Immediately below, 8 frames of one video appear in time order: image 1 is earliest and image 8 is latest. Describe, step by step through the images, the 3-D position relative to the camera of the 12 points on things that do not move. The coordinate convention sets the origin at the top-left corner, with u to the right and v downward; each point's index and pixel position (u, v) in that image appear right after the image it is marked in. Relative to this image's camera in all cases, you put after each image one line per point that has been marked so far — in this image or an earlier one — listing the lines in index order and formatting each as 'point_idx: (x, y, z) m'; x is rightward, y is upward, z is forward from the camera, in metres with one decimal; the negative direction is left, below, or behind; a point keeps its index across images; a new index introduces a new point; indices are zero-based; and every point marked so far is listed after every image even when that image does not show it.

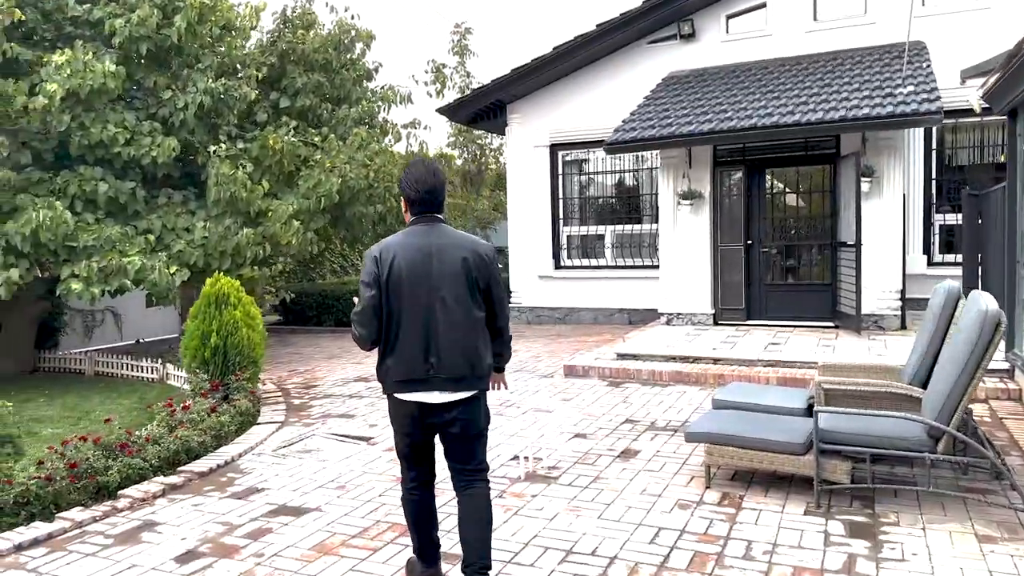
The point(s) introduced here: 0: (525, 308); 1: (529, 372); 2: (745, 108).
0: (+0.2, -0.4, +13.2) m
1: (+0.2, -0.9, +8.5) m
2: (+2.8, +2.1, +9.3) m
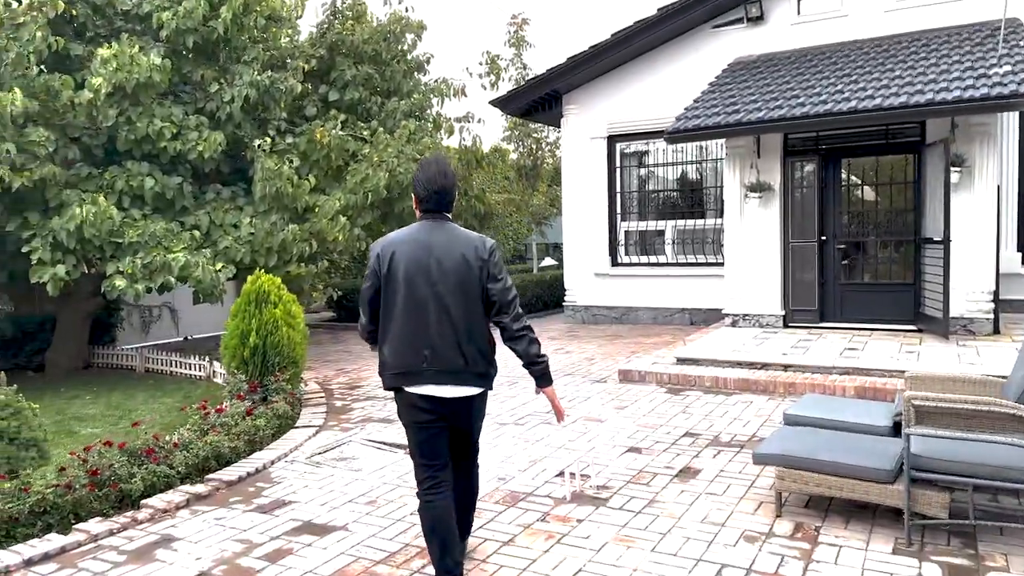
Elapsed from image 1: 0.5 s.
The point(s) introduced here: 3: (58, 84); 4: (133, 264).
0: (+1.1, -0.3, +12.7) m
1: (+0.7, -0.9, +8.0) m
2: (+3.4, +2.1, +8.6) m
3: (-4.4, +2.0, +7.6) m
4: (-3.7, +0.2, +7.7) m
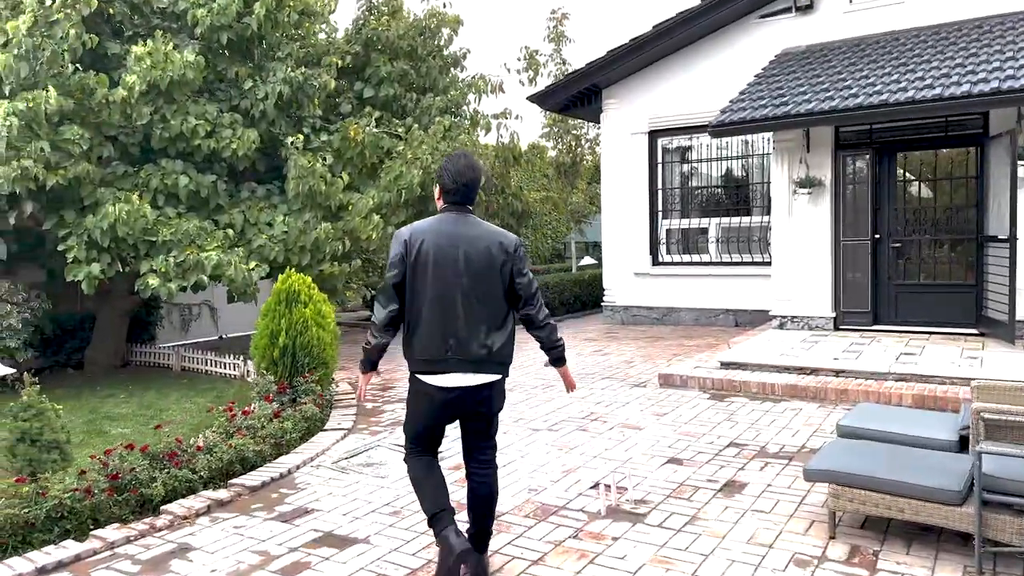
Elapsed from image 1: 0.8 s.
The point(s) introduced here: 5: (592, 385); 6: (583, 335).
0: (+1.7, -0.3, +12.4) m
1: (+1.1, -0.9, +7.8) m
2: (+3.8, +2.1, +8.2) m
3: (-4.0, +2.0, +7.6) m
4: (-3.4, +0.3, +7.7) m
5: (+0.8, -1.0, +7.6) m
6: (+1.0, -0.7, +11.5) m
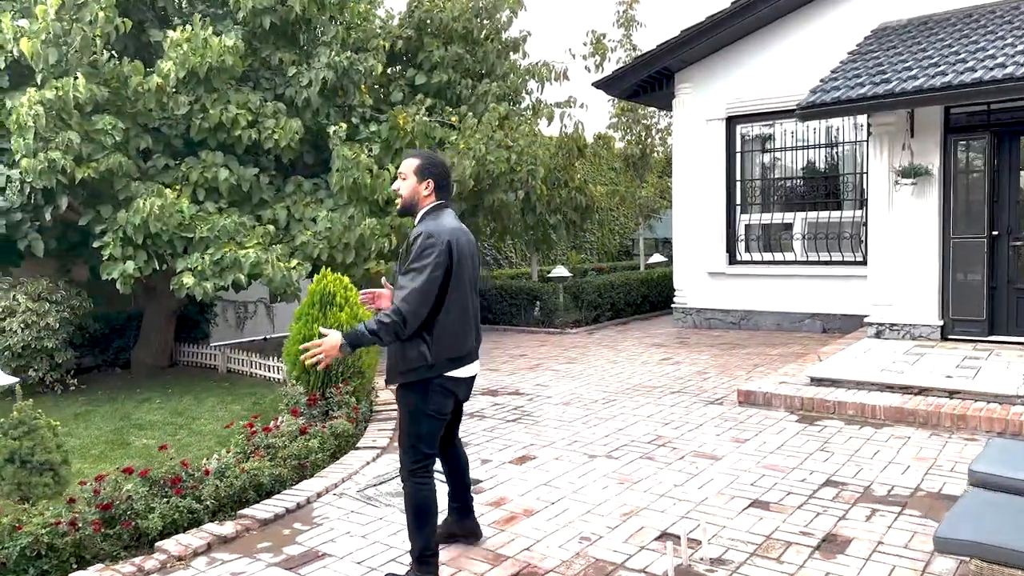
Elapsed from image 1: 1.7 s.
0: (+2.6, -0.3, +11.5) m
1: (+1.6, -0.9, +6.9) m
2: (+4.3, +2.1, +7.1) m
3: (-3.5, +2.0, +7.2) m
4: (-2.8, +0.3, +7.2) m
5: (+1.3, -1.0, +6.7) m
6: (+1.9, -0.7, +10.6) m
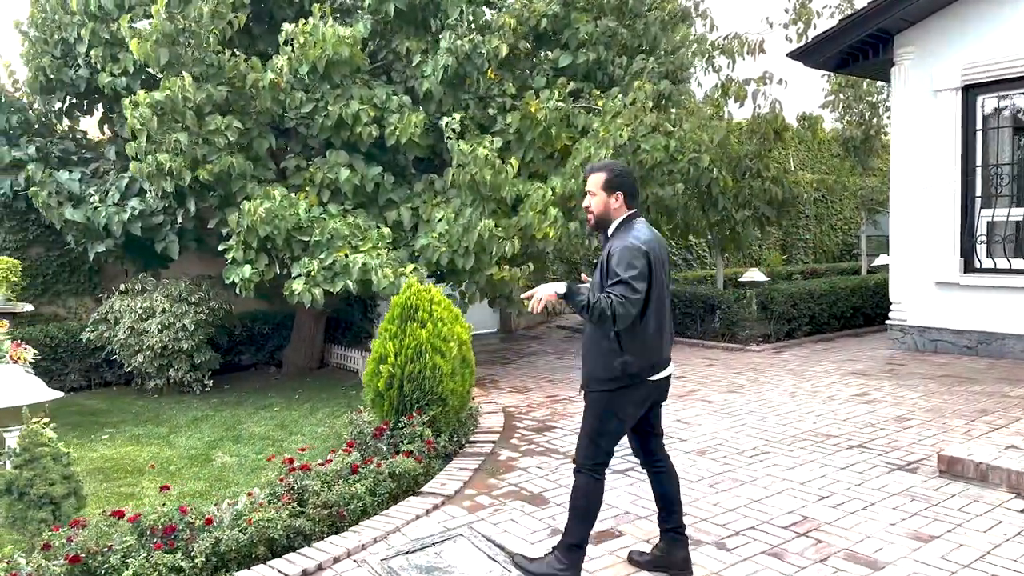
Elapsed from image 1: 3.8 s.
0: (+4.7, -0.5, +9.3) m
1: (+2.4, -1.1, +5.2) m
2: (+5.1, +1.9, +4.6) m
3: (-2.3, +2.0, +6.9) m
4: (-1.7, +0.2, +6.8) m
5: (+2.1, -1.1, +5.2) m
6: (+3.8, -0.8, +8.7) m
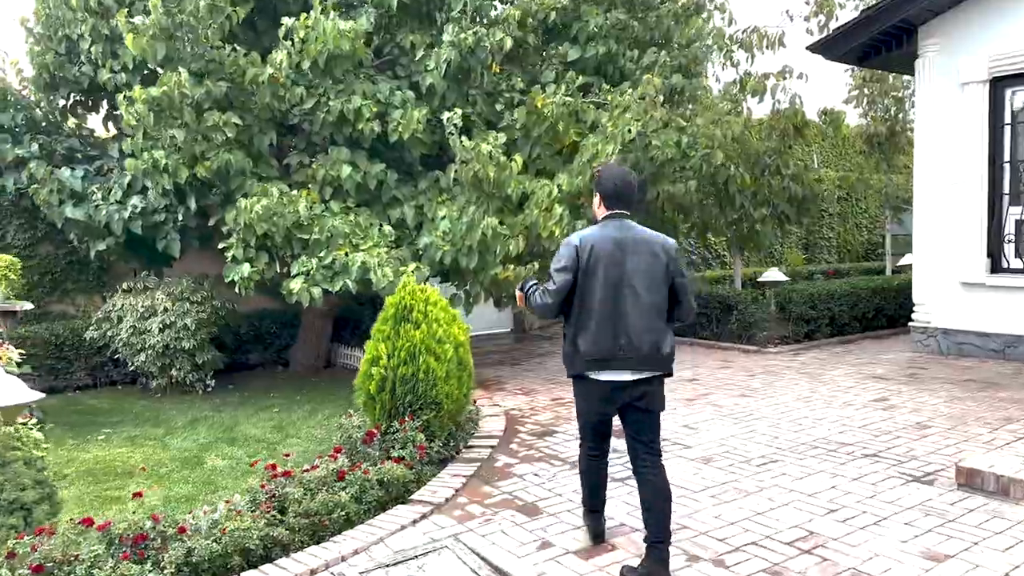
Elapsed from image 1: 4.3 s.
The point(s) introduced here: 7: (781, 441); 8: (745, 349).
0: (+4.8, -0.5, +9.0) m
1: (+2.4, -1.1, +5.0) m
2: (+5.1, +1.9, +4.2) m
3: (-2.3, +2.0, +6.8) m
4: (-1.7, +0.2, +6.6) m
5: (+2.0, -1.1, +4.9) m
6: (+3.8, -0.8, +8.4) m
7: (+1.9, -1.1, +5.6) m
8: (+2.9, -0.8, +9.9) m
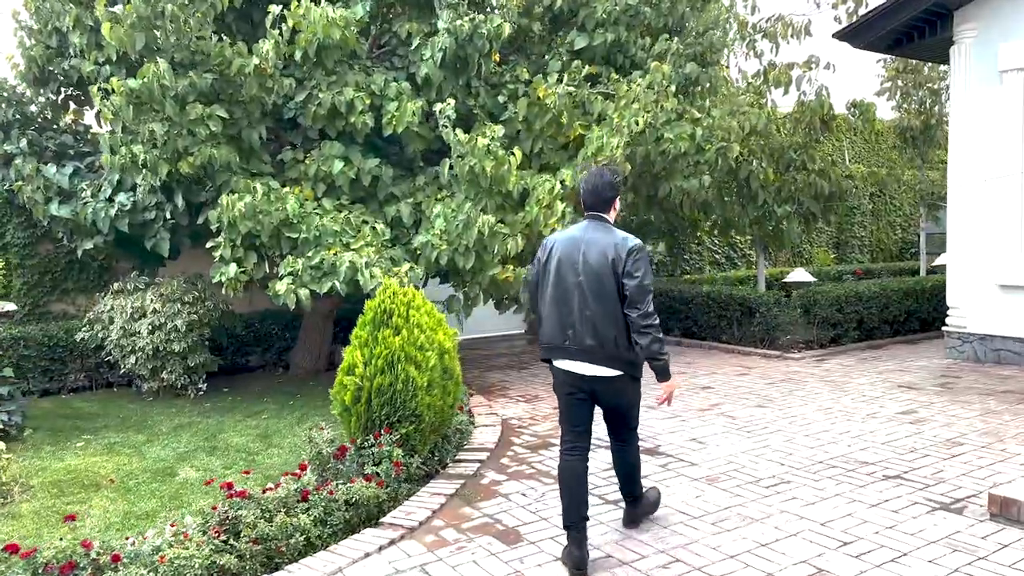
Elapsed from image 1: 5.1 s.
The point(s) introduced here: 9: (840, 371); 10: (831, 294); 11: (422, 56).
0: (+4.9, -0.5, +8.4) m
1: (+2.3, -1.1, +4.5) m
2: (+5.0, +1.8, +3.6) m
3: (-2.3, +2.0, +6.5) m
4: (-1.7, +0.2, +6.3) m
5: (+1.9, -1.2, +4.4) m
6: (+3.9, -0.9, +7.8) m
7: (+1.8, -1.1, +5.1) m
8: (+3.0, -0.8, +9.4) m
9: (+3.4, -0.9, +8.2) m
10: (+4.0, -0.1, +9.8) m
11: (-0.8, +2.0, +6.8) m
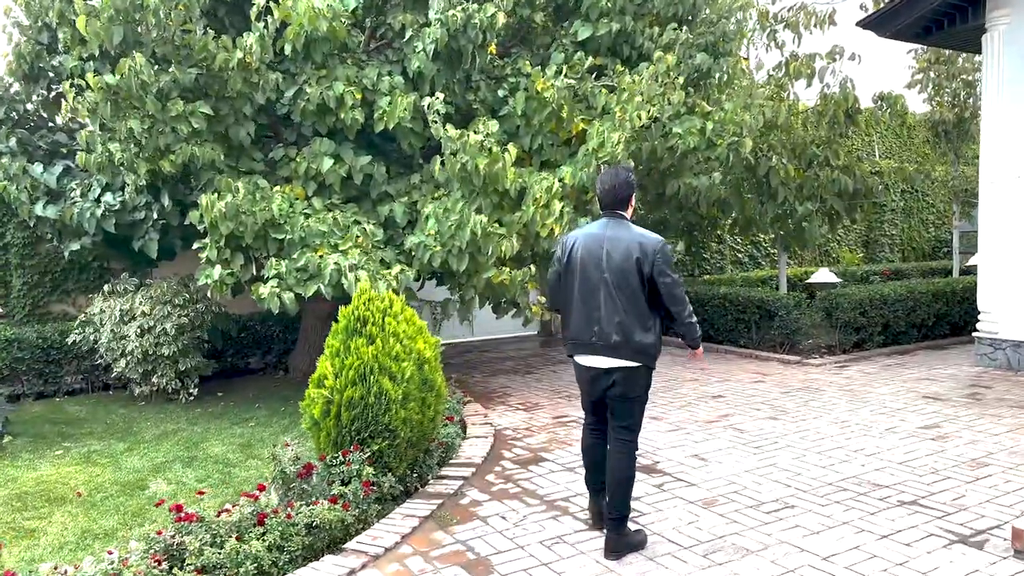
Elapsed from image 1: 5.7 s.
0: (+4.9, -0.6, +7.9) m
1: (+2.2, -1.2, +4.1) m
2: (+4.8, +1.8, +3.1) m
3: (-2.3, +1.9, +6.2) m
4: (-1.8, +0.2, +6.0) m
5: (+1.8, -1.2, +4.1) m
6: (+3.9, -0.9, +7.4) m
7: (+1.7, -1.1, +4.7) m
8: (+3.1, -0.8, +9.0) m
9: (+3.5, -0.9, +7.8) m
10: (+4.1, -0.1, +9.3) m
11: (-0.8, +2.0, +6.5) m
